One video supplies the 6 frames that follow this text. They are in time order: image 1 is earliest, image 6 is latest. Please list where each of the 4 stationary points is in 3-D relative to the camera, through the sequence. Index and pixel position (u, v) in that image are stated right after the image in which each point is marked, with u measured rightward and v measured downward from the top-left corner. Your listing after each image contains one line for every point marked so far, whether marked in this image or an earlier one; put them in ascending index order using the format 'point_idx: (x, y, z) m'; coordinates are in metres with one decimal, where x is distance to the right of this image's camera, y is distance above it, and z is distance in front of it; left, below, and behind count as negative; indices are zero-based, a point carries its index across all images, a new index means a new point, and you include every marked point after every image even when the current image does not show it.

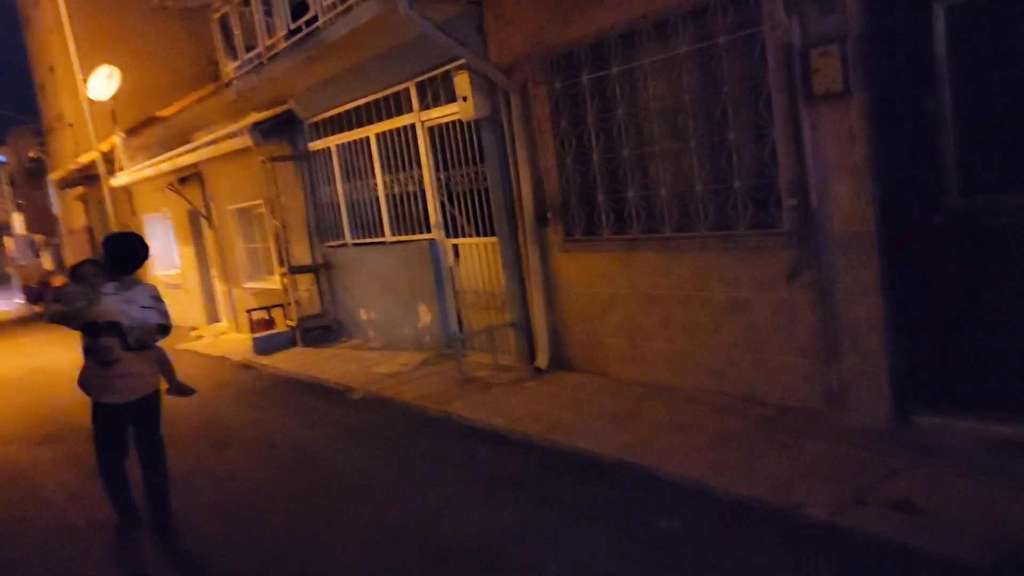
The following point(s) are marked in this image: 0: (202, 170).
0: (-5.9, +2.2, +16.1) m
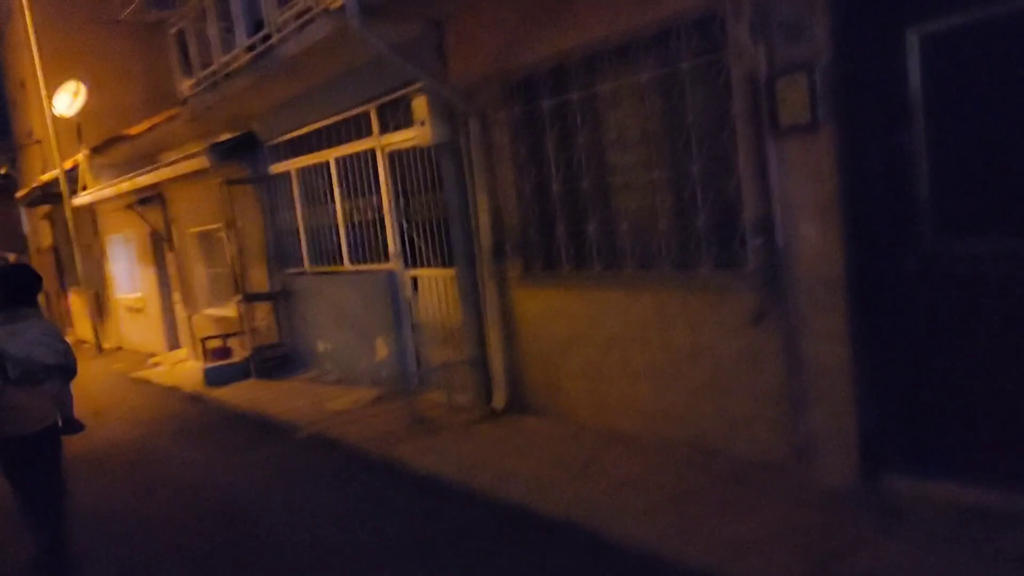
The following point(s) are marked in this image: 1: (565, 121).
0: (-6.4, +1.8, +15.6) m
1: (+0.4, +1.4, +7.1) m
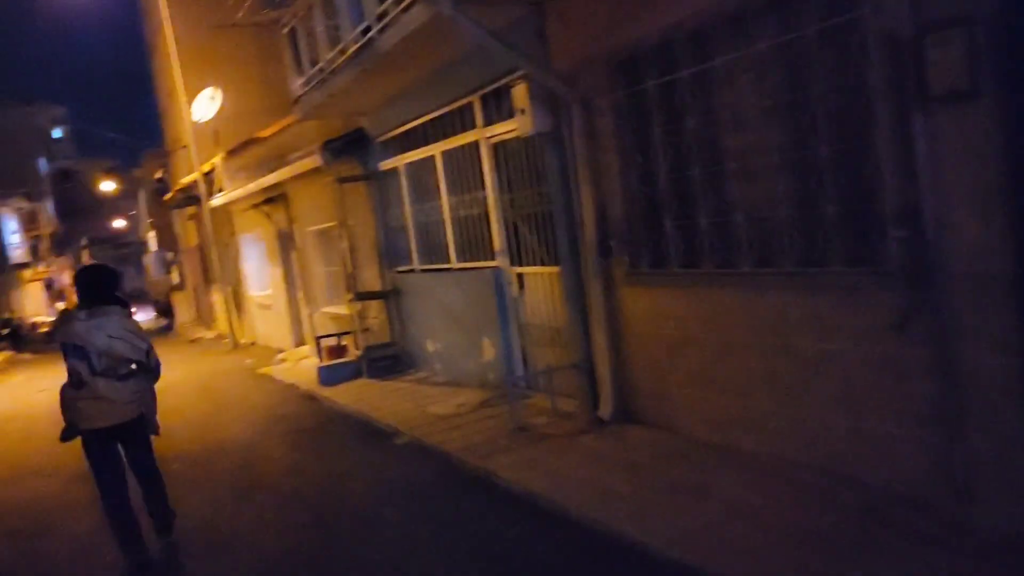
0: (-4.2, +1.8, +15.8) m
1: (+1.2, +1.4, +6.4) m
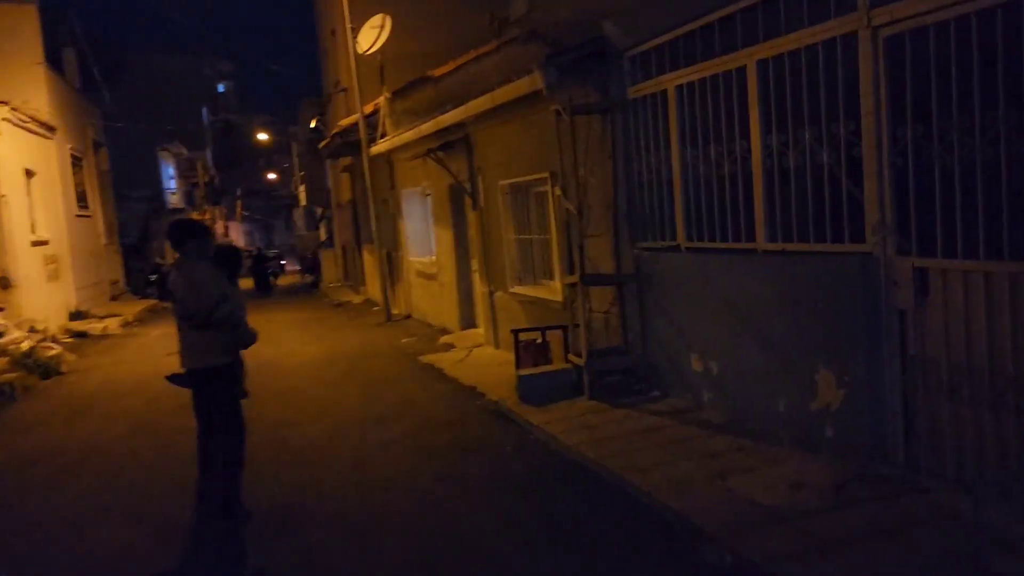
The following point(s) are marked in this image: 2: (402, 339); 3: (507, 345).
0: (-0.6, +2.3, +12.4) m
1: (+3.3, +1.2, +2.3) m
2: (-2.0, -0.9, +15.0) m
3: (-0.1, -0.8, +11.9) m
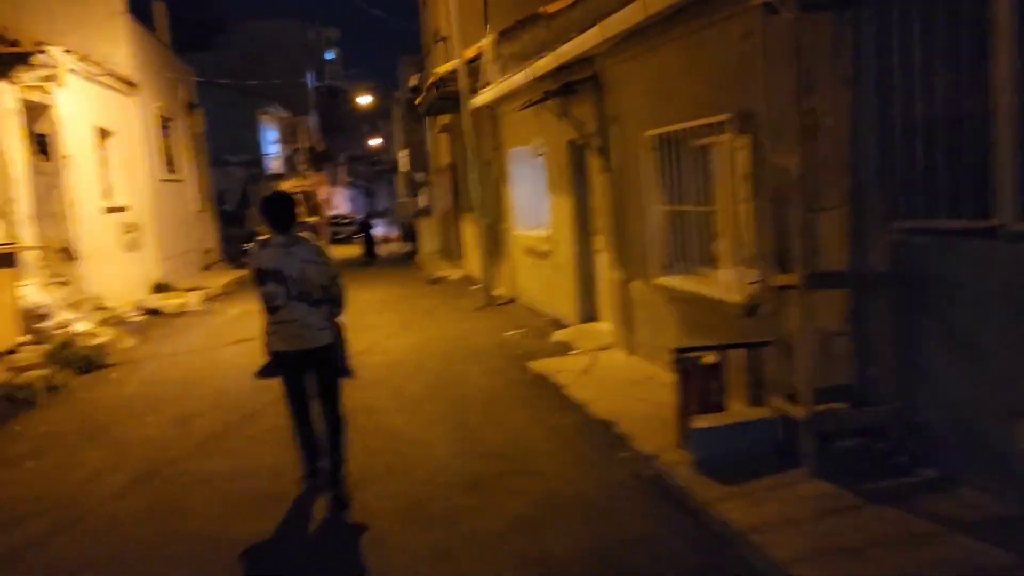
0: (+1.0, +2.4, +9.3) m
1: (+3.6, +0.9, -1.1) m
2: (-0.1, -0.6, +12.1) m
3: (+1.4, -0.7, +8.9) m
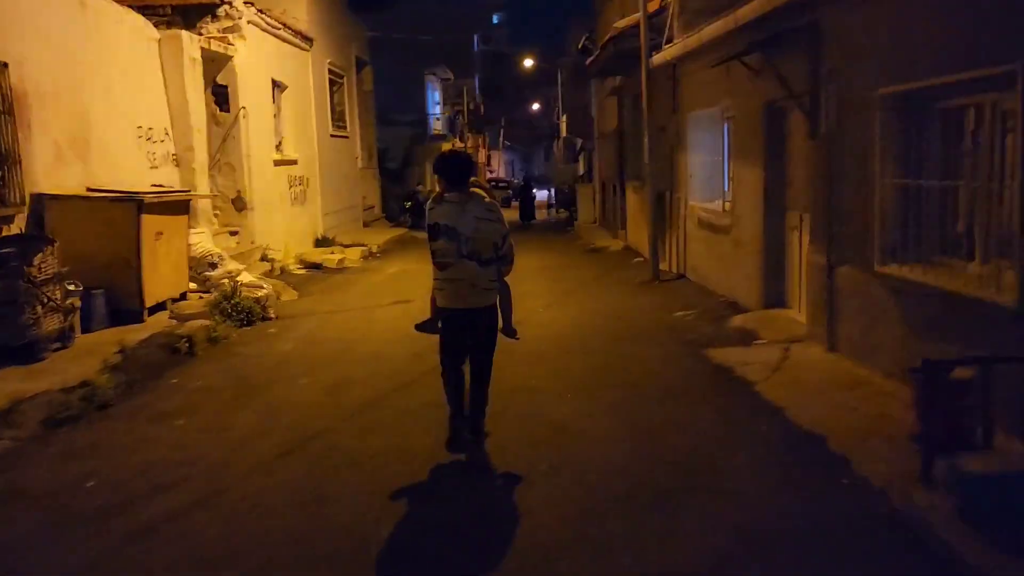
0: (+2.9, +2.5, +8.0) m
1: (+3.6, +0.6, -2.7) m
2: (+2.2, -0.3, +11.1) m
3: (+3.1, -0.6, +7.6) m
